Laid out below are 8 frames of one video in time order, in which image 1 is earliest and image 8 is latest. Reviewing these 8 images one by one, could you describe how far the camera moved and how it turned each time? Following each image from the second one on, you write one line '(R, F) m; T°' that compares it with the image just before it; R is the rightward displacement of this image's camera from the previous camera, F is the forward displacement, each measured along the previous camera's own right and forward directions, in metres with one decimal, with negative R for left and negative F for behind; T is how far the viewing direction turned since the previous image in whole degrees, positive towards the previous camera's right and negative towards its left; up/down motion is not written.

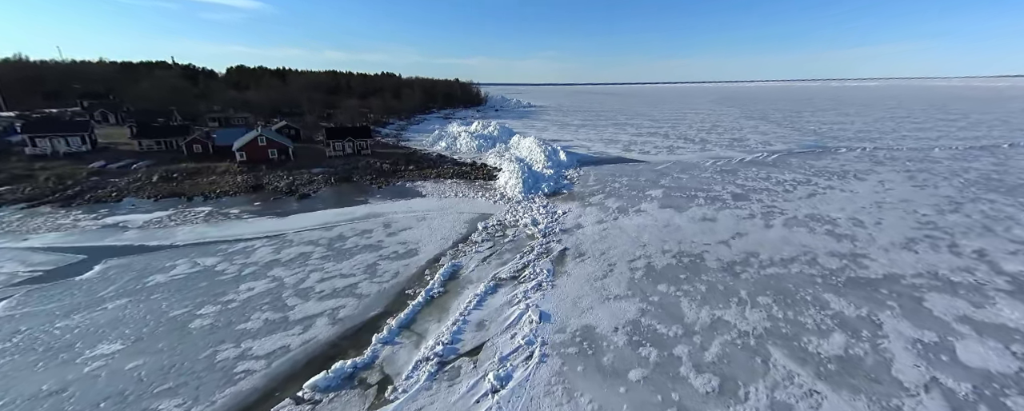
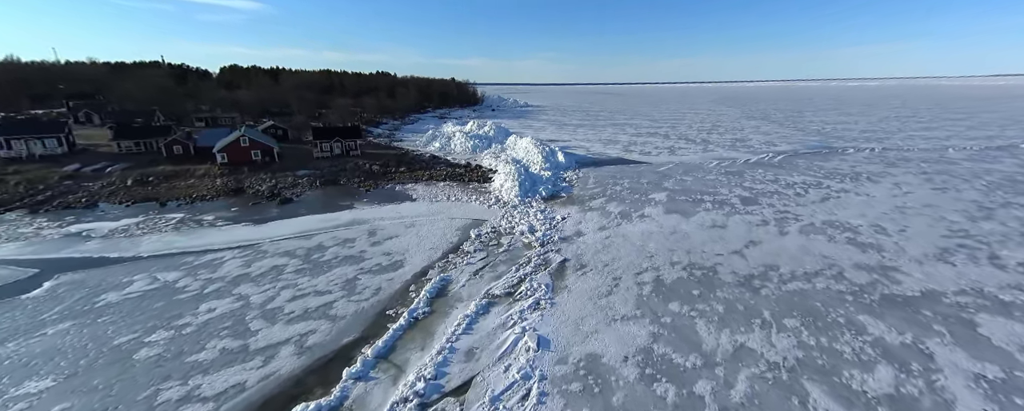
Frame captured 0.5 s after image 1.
(+0.1, +0.8) m; 0°
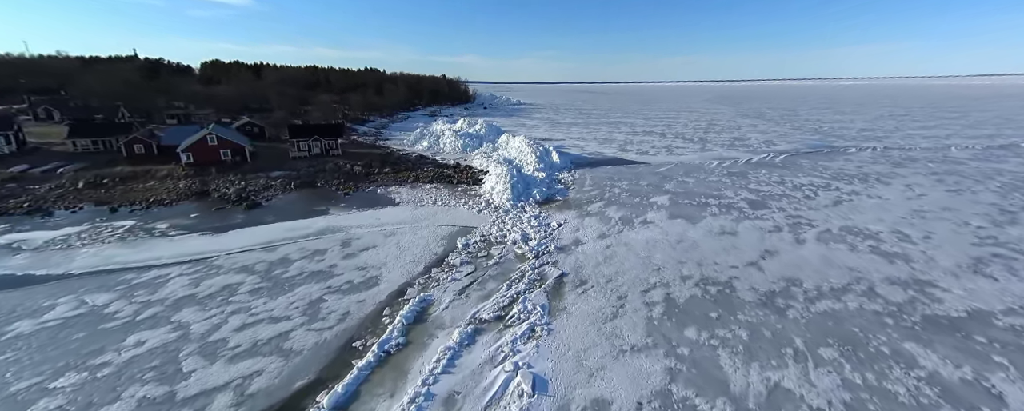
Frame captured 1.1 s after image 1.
(0.0, +1.0) m; +1°
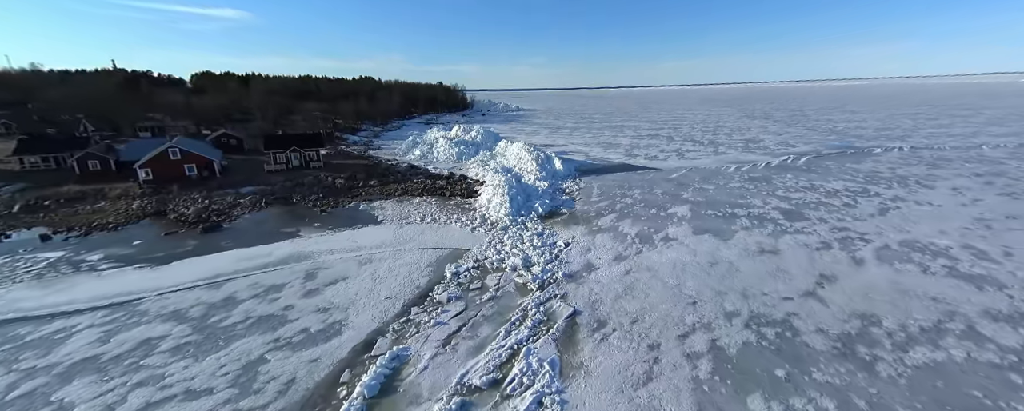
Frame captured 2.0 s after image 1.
(+0.1, +1.5) m; 0°
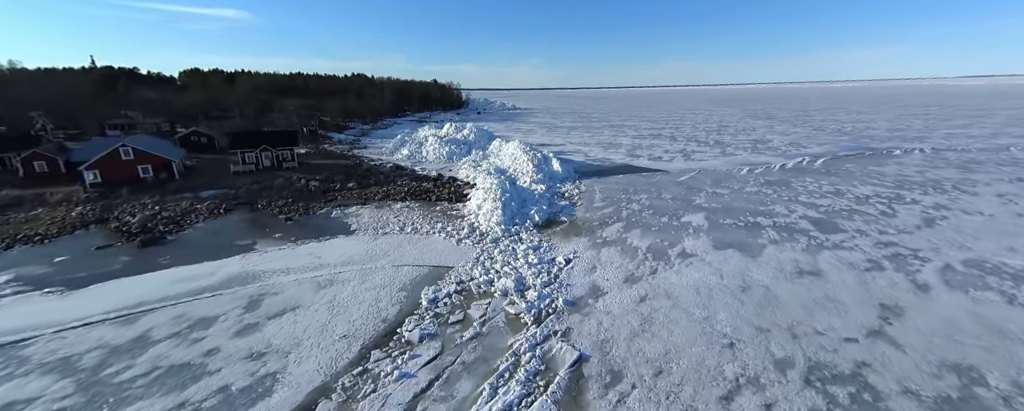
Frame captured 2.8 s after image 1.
(+0.1, +1.4) m; 0°
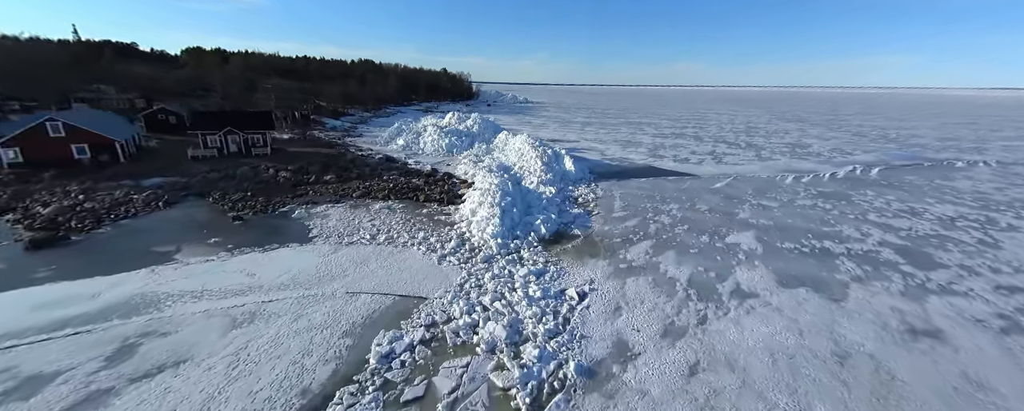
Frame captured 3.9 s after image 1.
(+0.1, +2.0) m; -1°
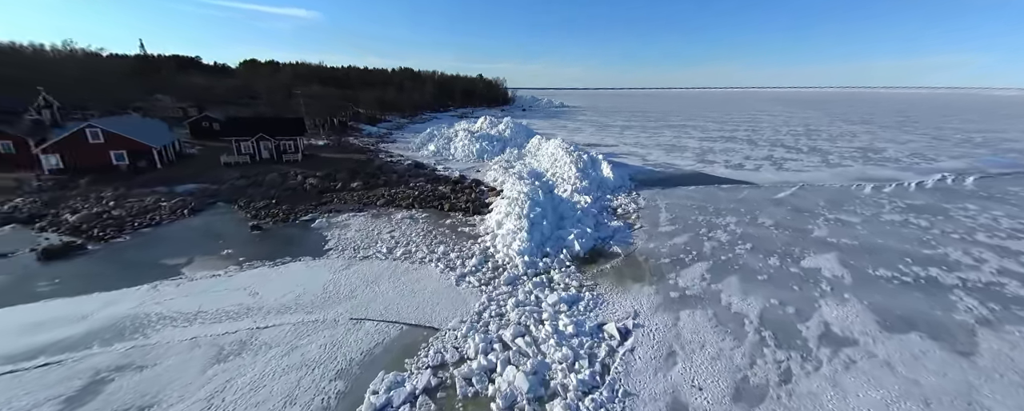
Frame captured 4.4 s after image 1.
(+0.1, +0.9) m; -5°
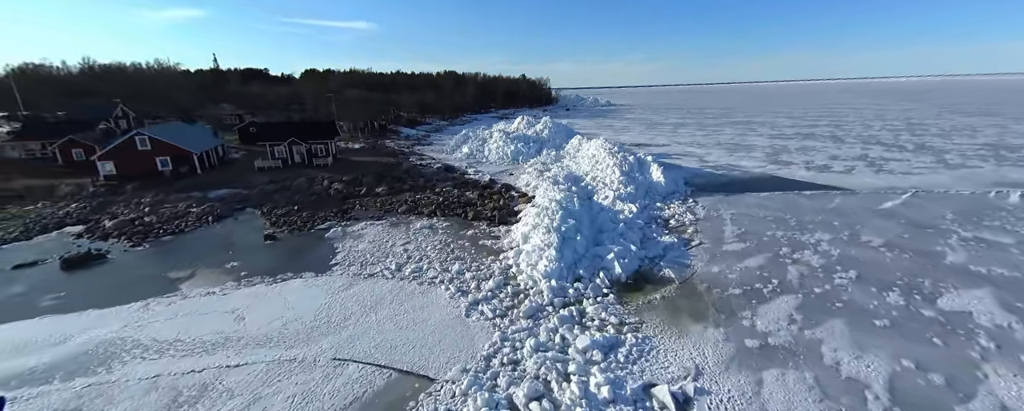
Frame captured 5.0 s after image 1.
(+0.3, +1.1) m; -7°
